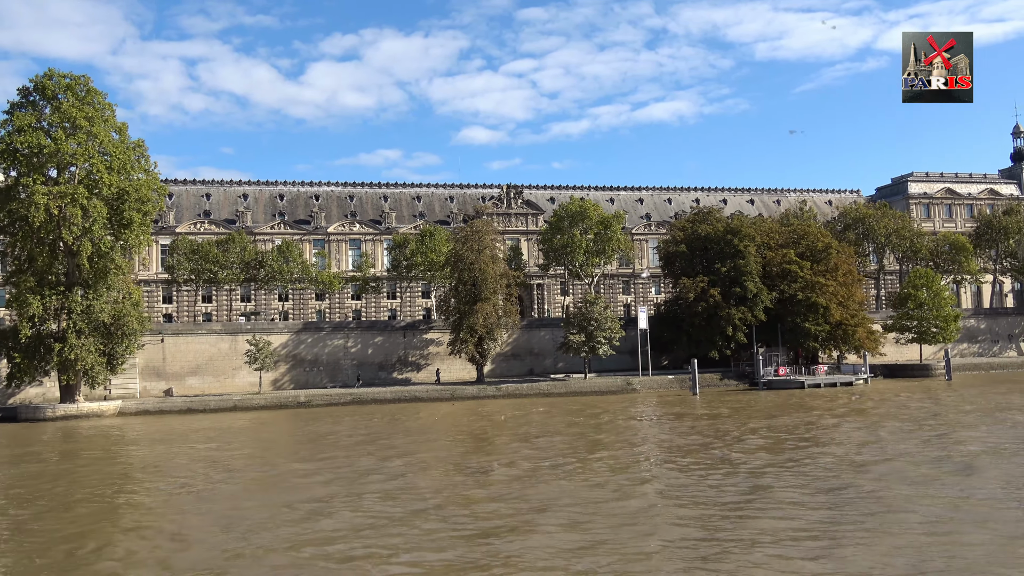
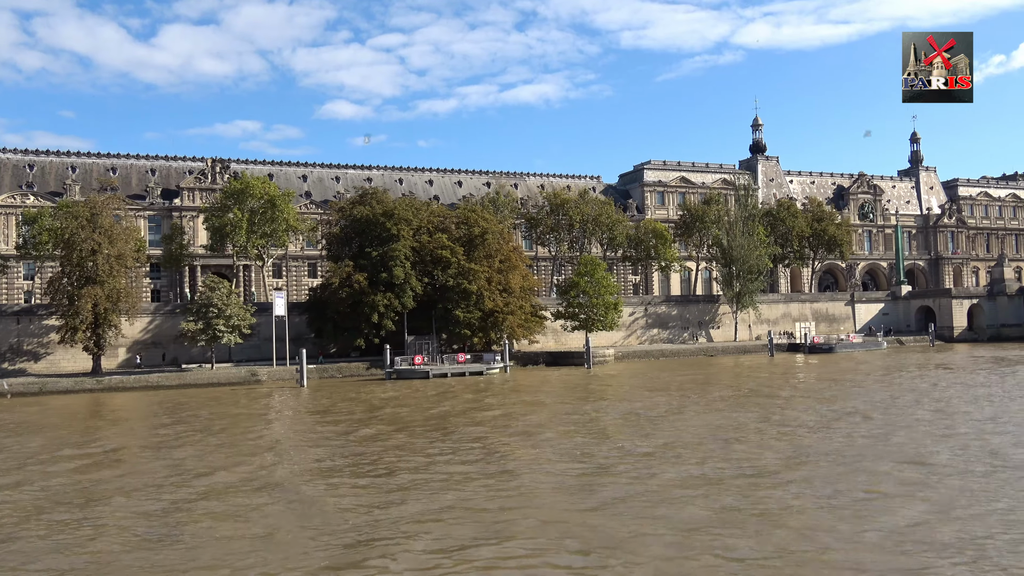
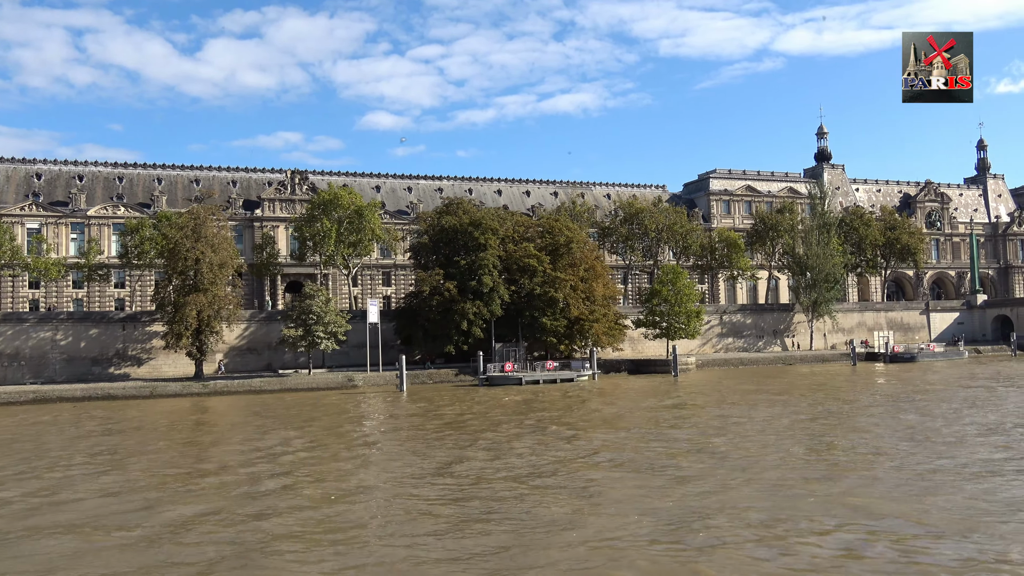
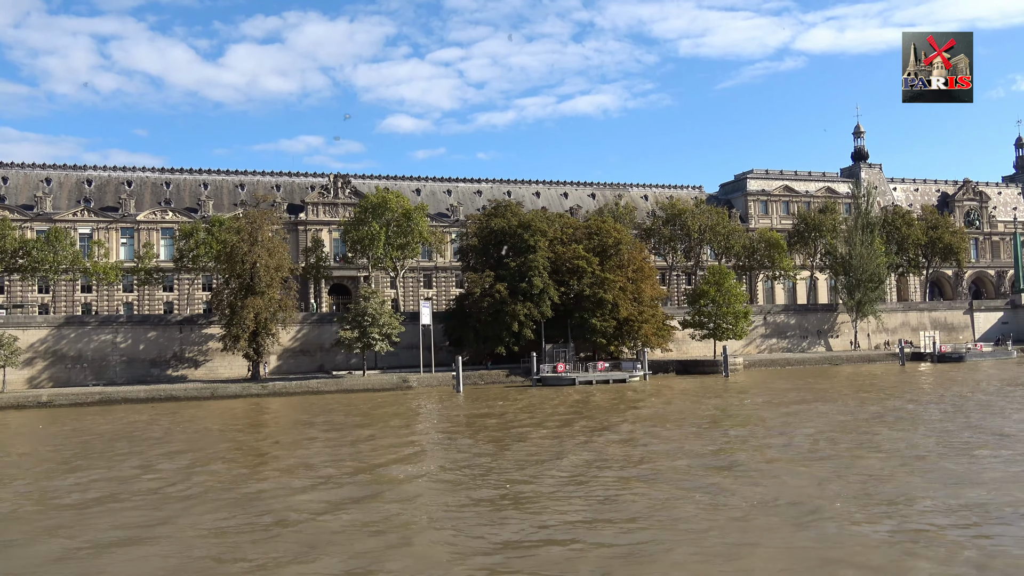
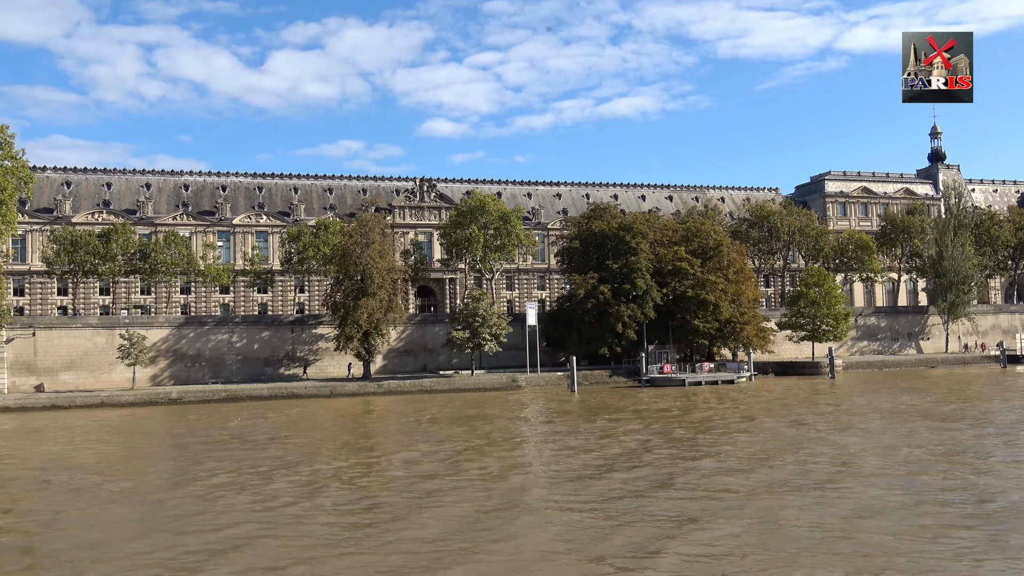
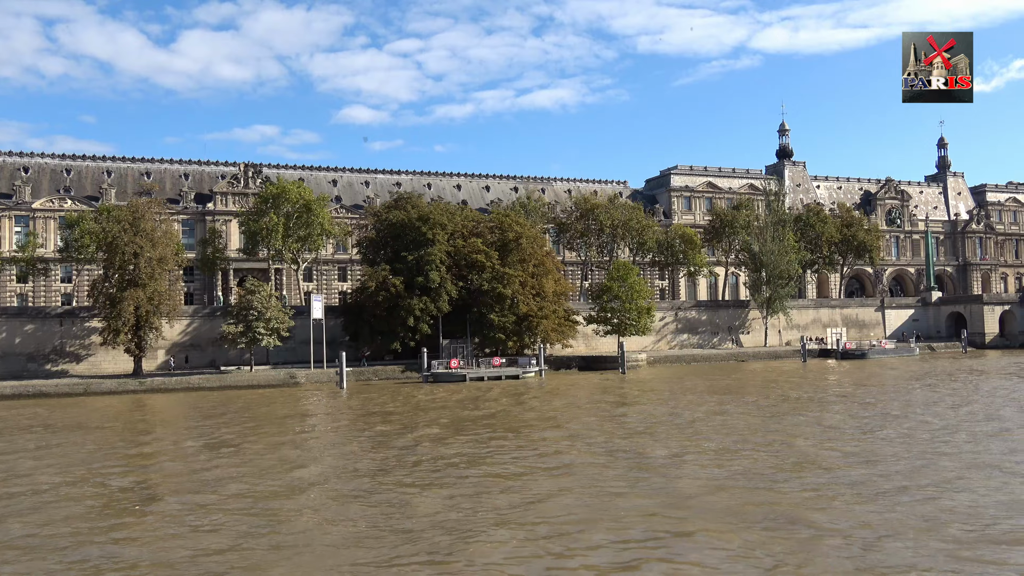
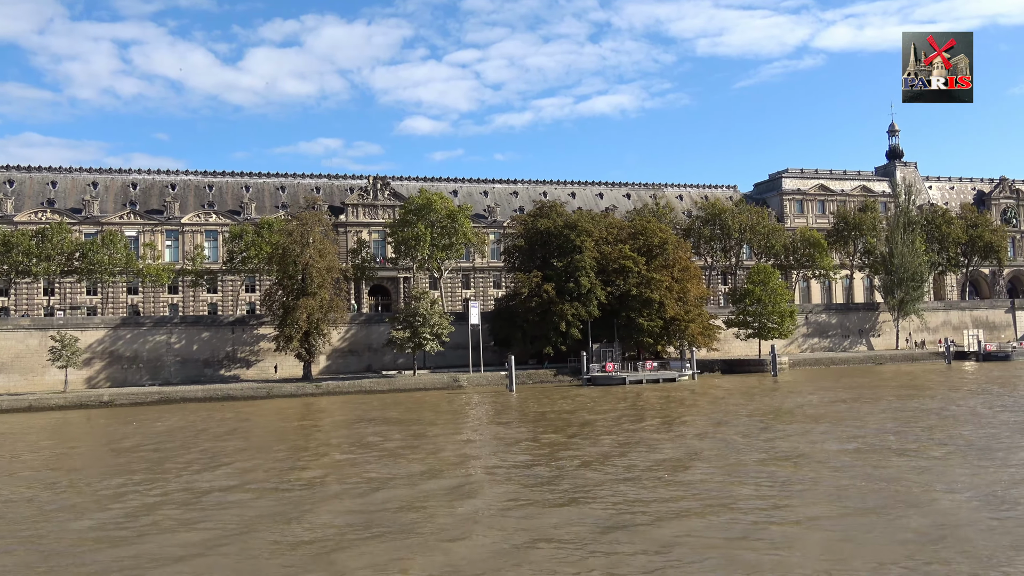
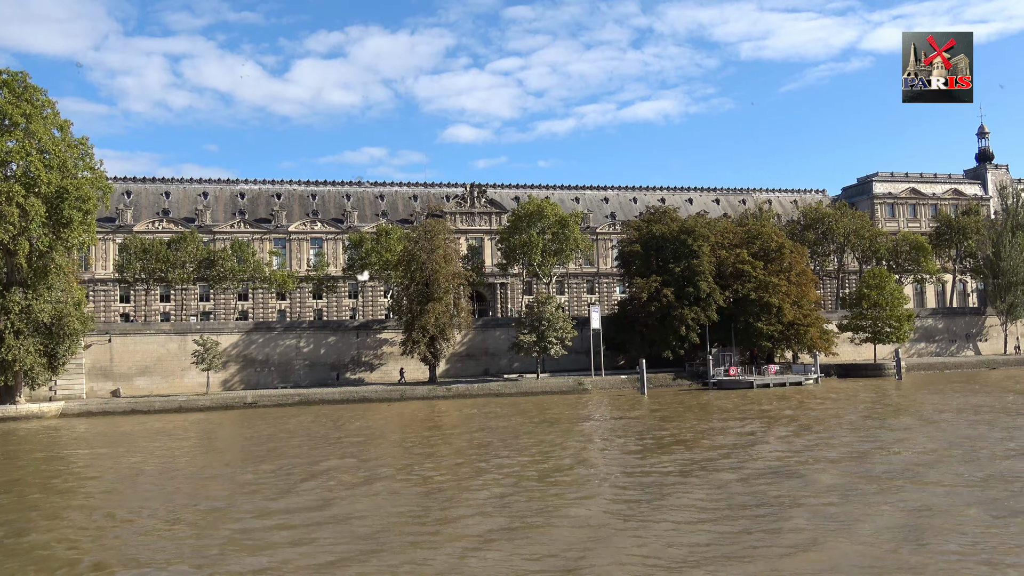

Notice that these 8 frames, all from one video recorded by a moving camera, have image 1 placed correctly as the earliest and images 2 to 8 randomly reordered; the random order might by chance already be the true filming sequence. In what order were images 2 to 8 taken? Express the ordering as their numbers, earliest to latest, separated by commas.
8, 5, 7, 4, 3, 6, 2
